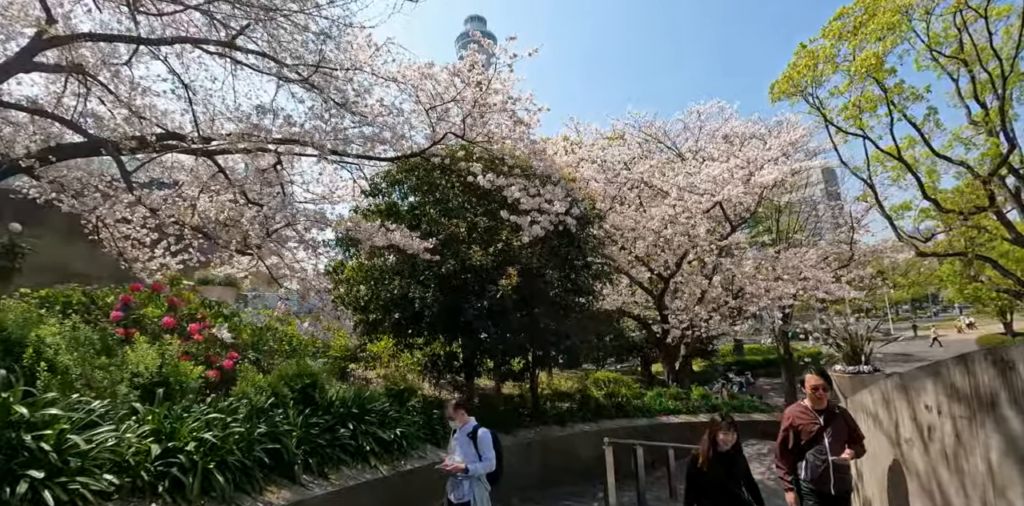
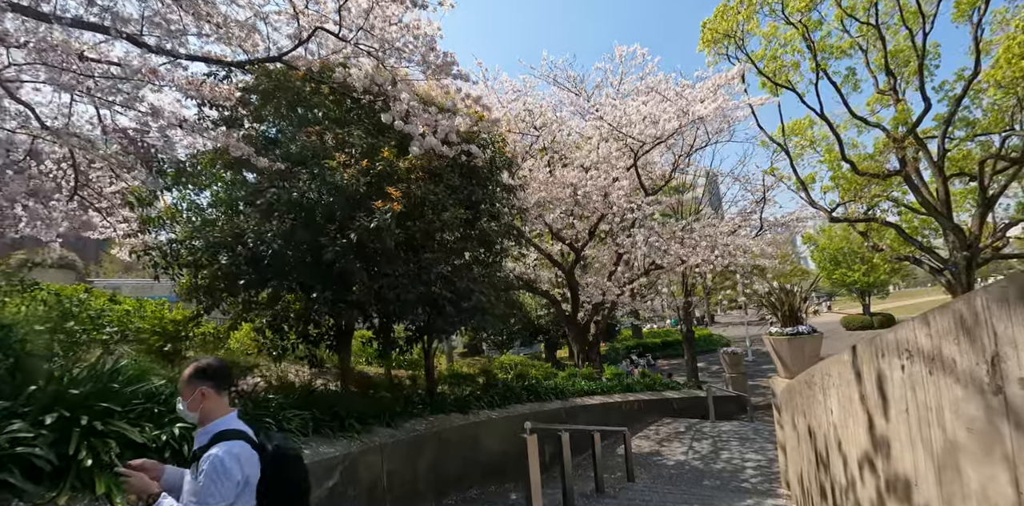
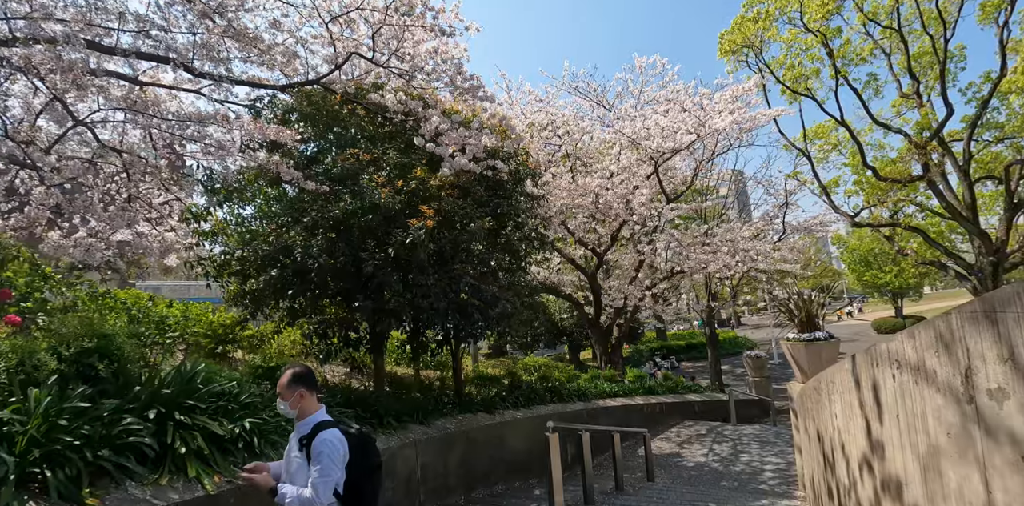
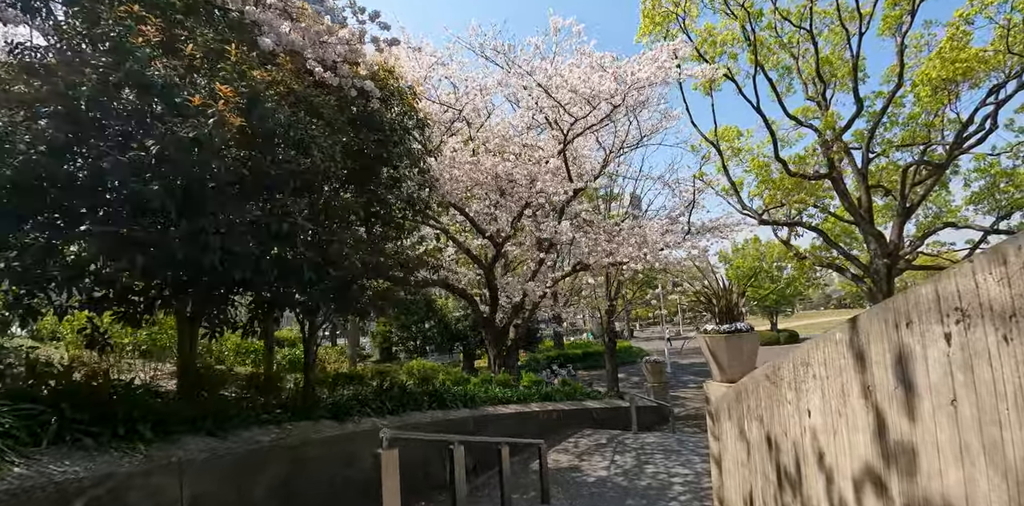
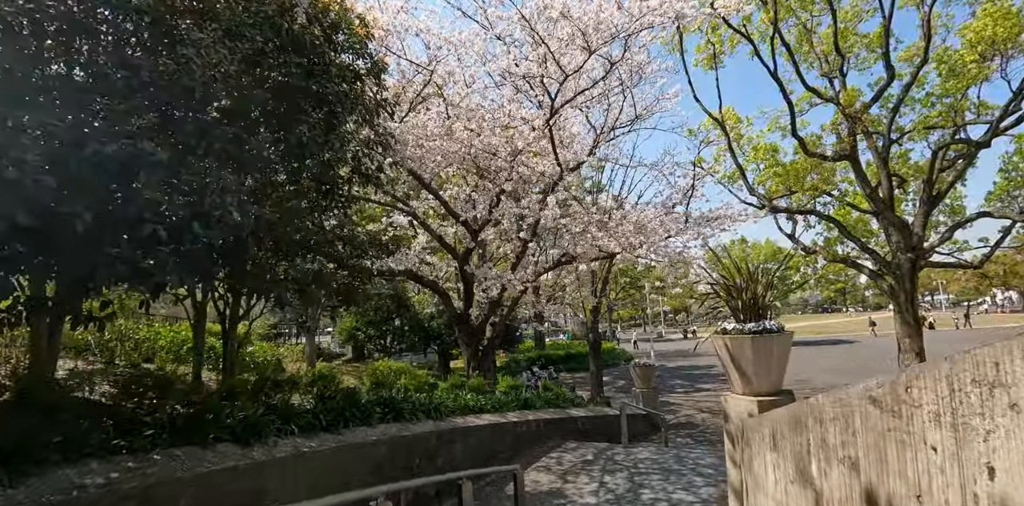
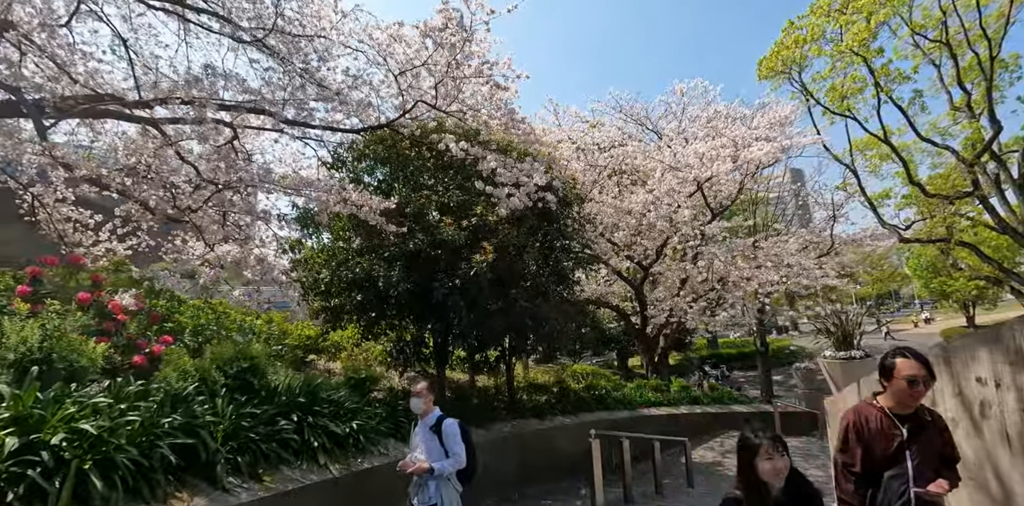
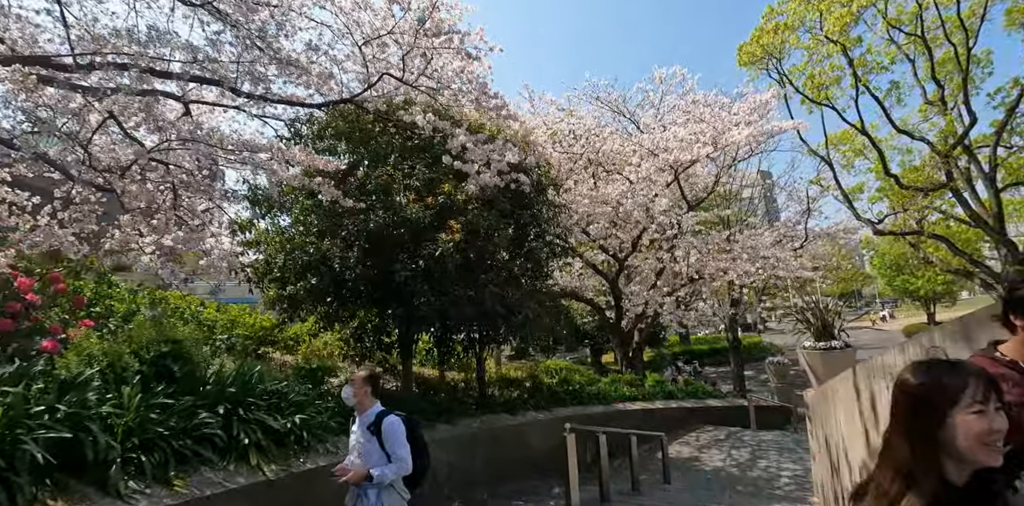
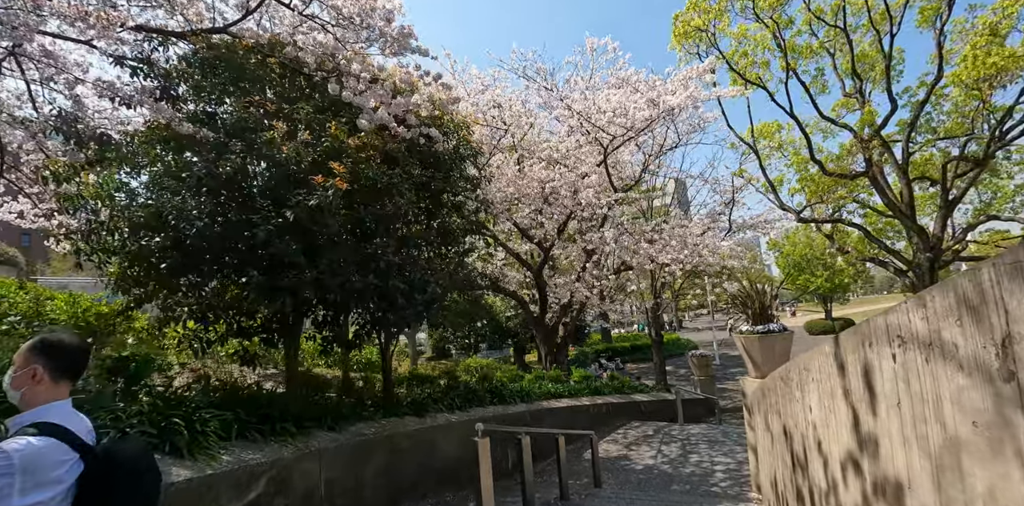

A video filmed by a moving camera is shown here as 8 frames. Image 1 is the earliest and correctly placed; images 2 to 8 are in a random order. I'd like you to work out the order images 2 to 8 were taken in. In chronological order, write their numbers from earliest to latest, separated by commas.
6, 7, 3, 2, 8, 4, 5
